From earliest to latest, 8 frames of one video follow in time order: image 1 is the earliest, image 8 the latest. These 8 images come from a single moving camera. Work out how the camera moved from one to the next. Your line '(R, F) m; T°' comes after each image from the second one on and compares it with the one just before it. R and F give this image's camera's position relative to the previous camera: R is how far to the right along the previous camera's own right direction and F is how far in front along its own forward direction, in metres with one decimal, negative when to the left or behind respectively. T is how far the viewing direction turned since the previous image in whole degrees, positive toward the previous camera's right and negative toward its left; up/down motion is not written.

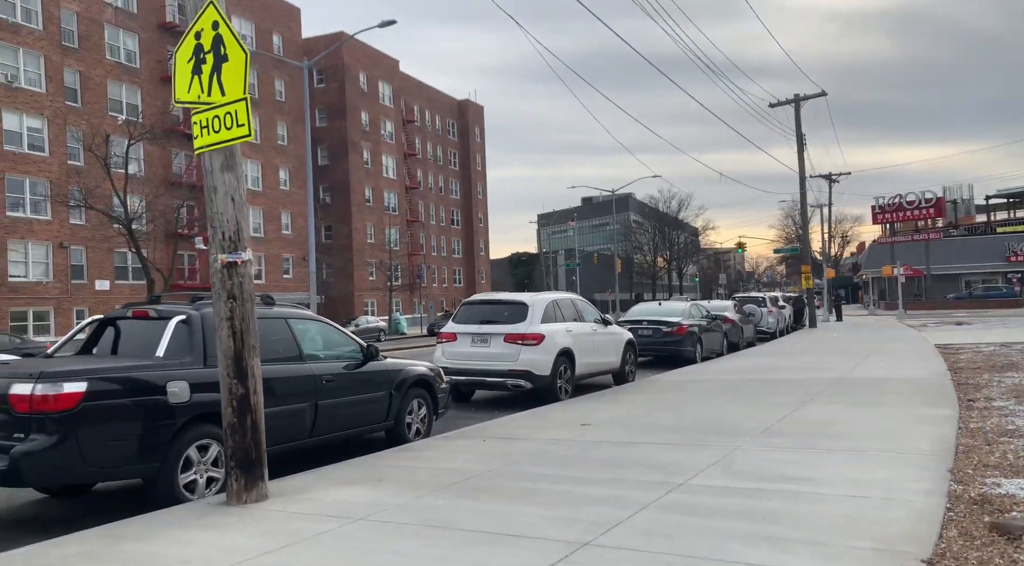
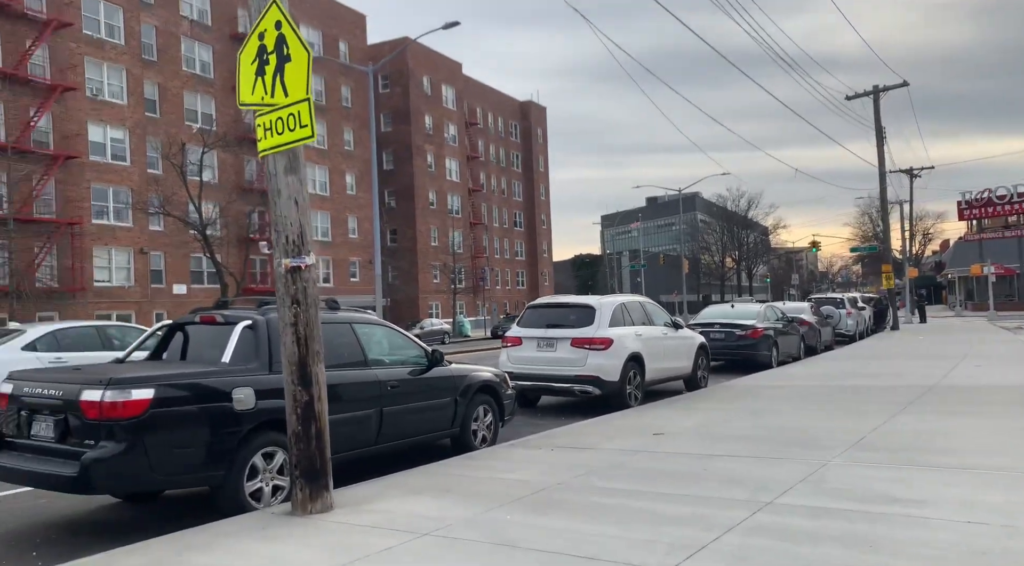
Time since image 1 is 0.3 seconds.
(0.0, +0.3) m; -5°
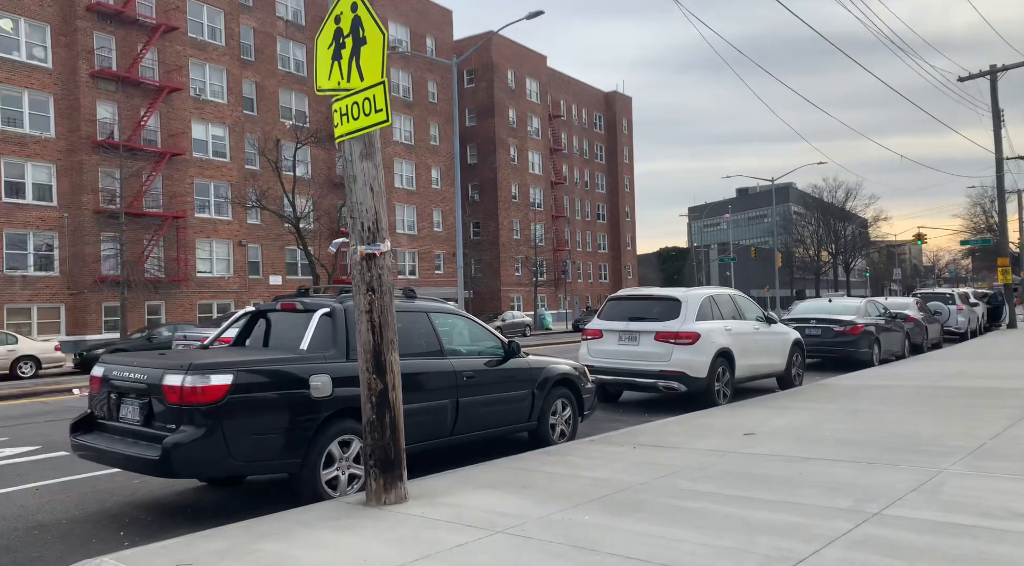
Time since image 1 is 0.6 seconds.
(0.0, +0.2) m; -6°
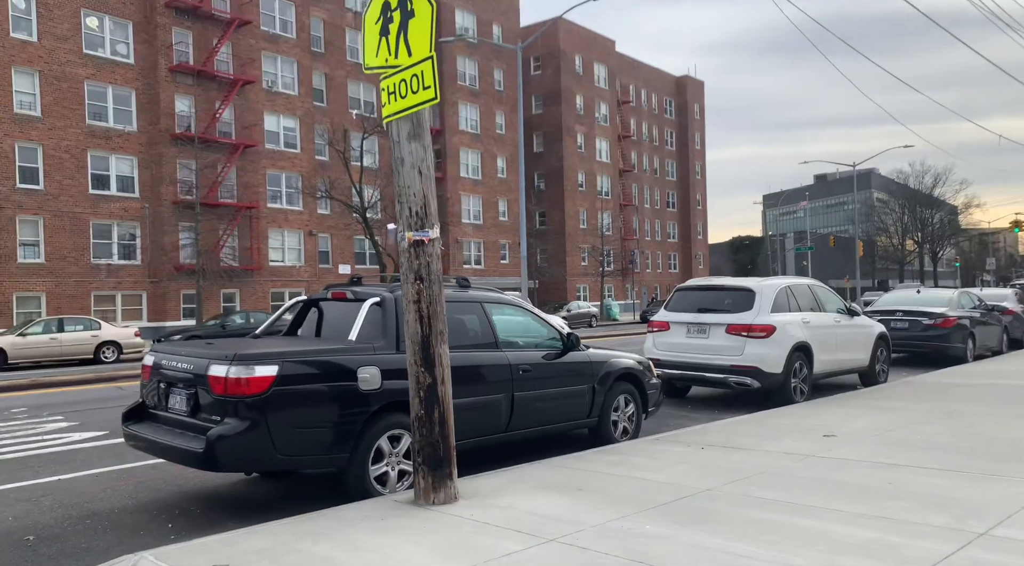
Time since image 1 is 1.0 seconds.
(+0.1, +0.4) m; -5°
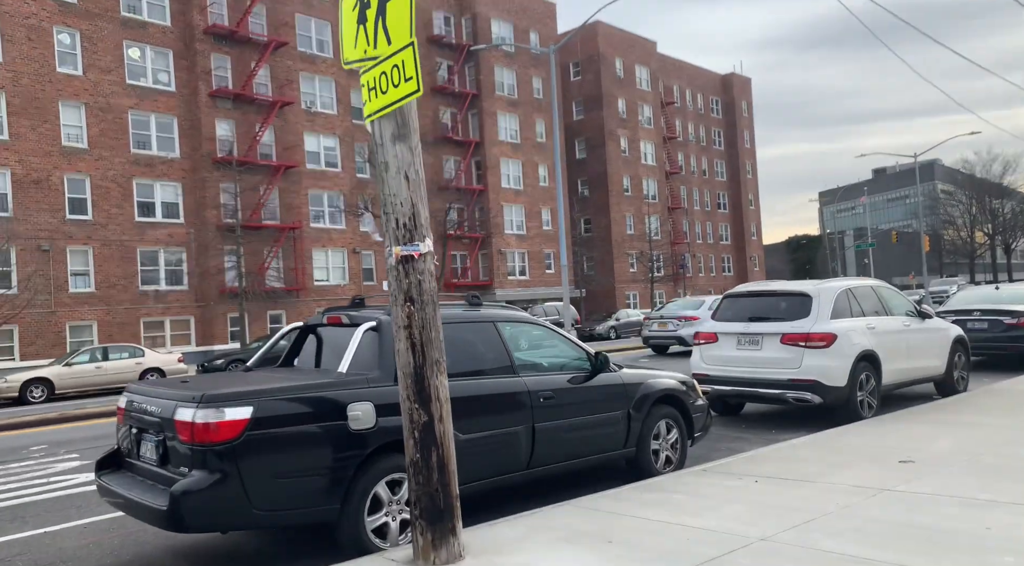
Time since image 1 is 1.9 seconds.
(+0.3, +0.8) m; -4°
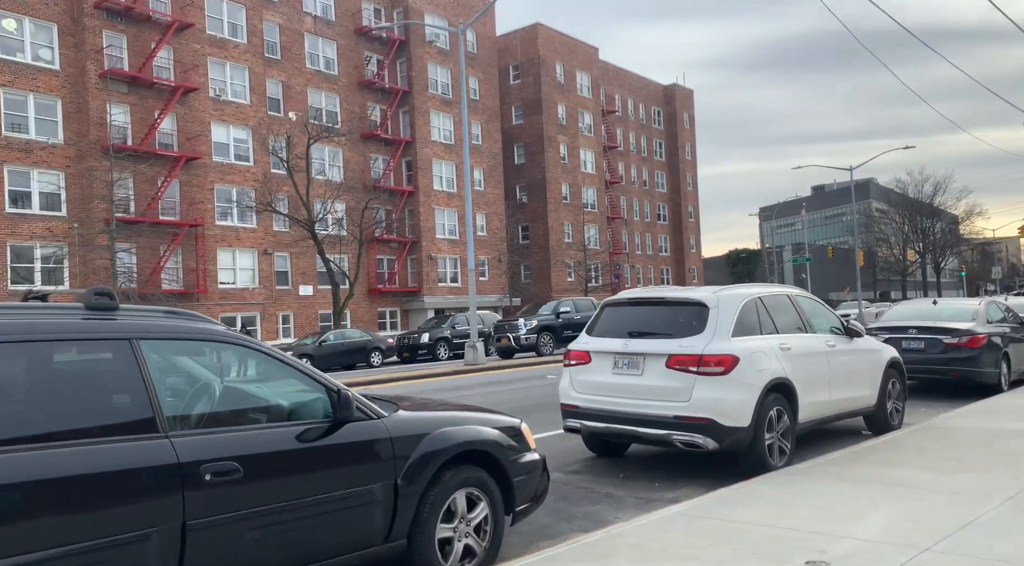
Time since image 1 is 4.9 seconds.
(+1.4, +2.5) m; +4°
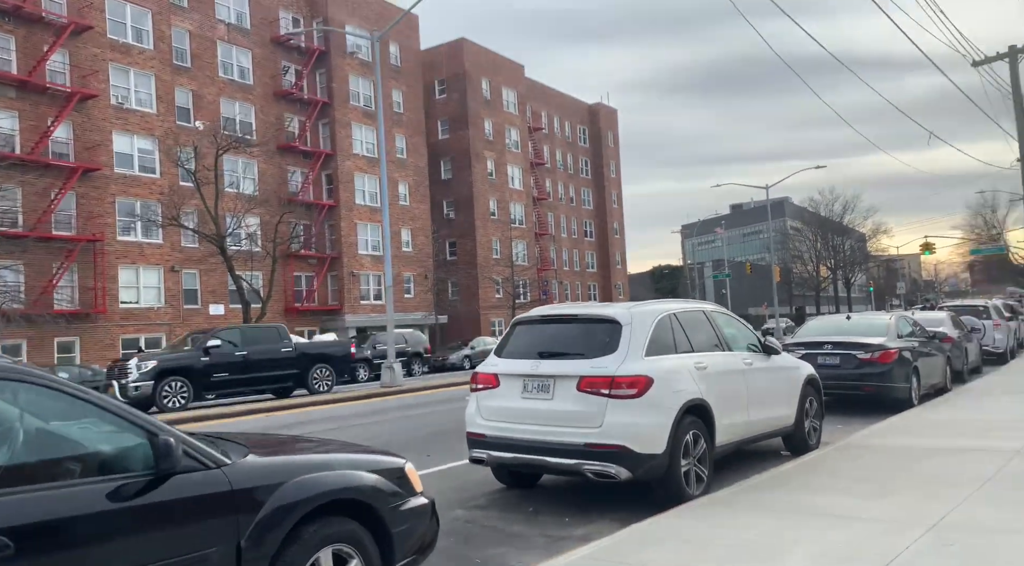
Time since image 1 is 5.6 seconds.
(+0.2, +0.6) m; +5°
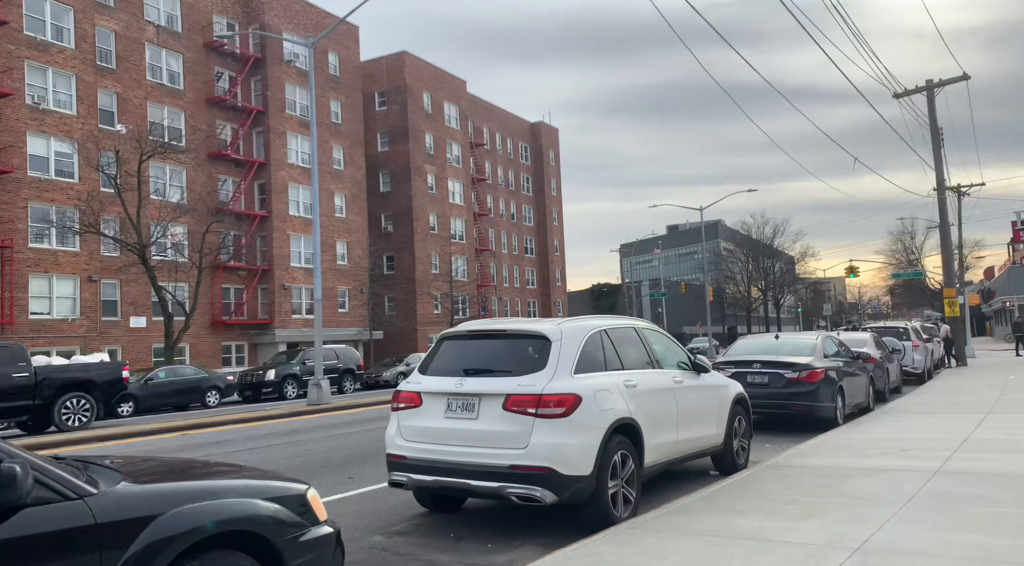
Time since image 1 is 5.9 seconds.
(+0.1, +0.3) m; +4°
